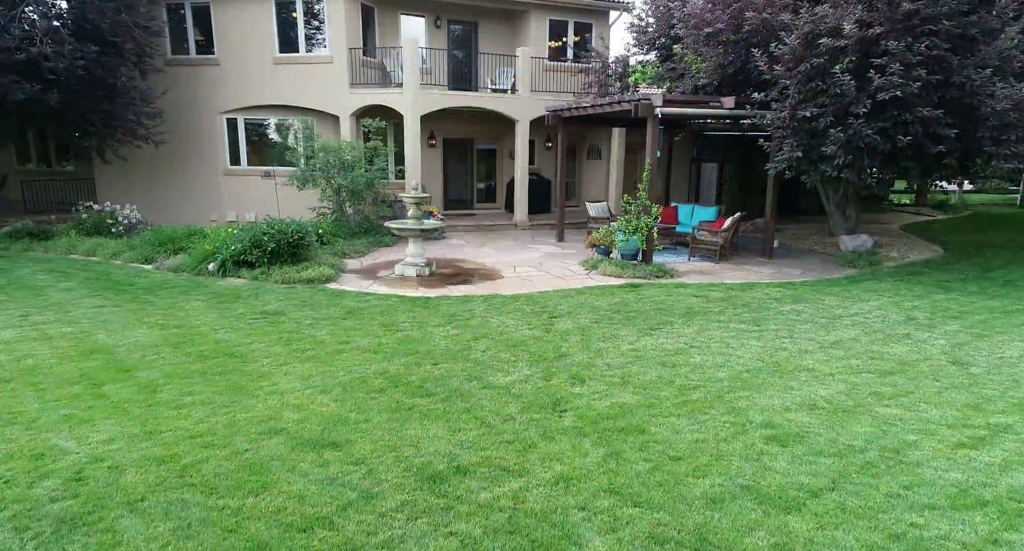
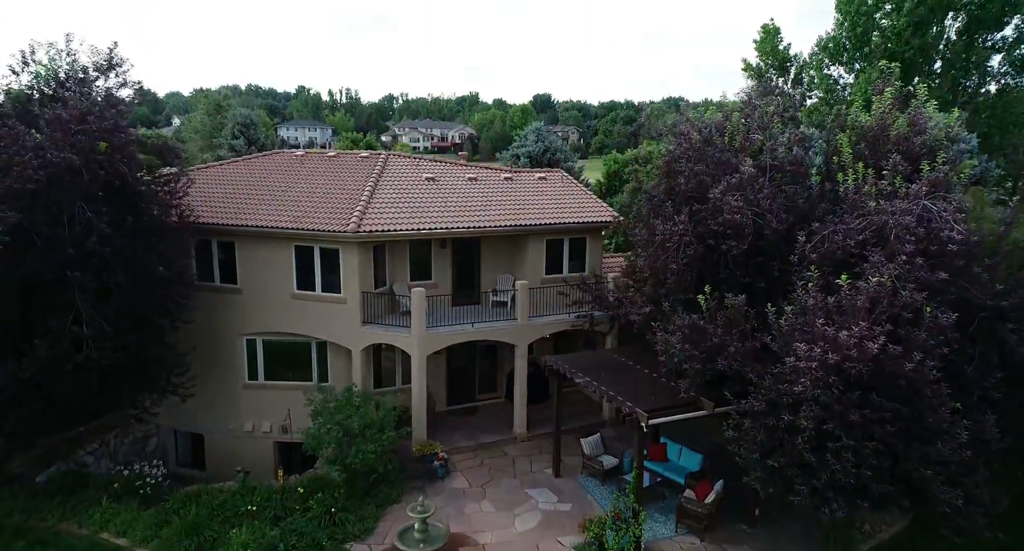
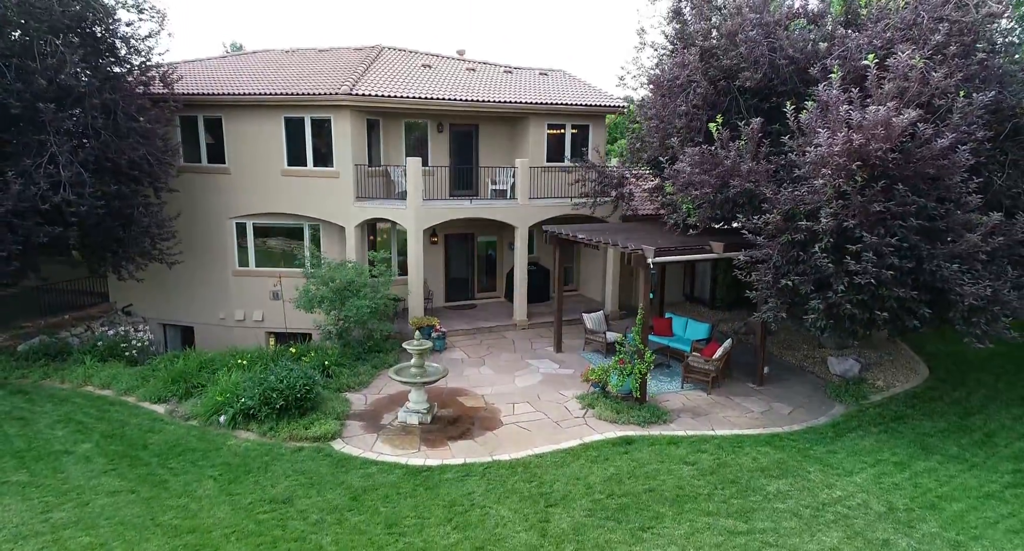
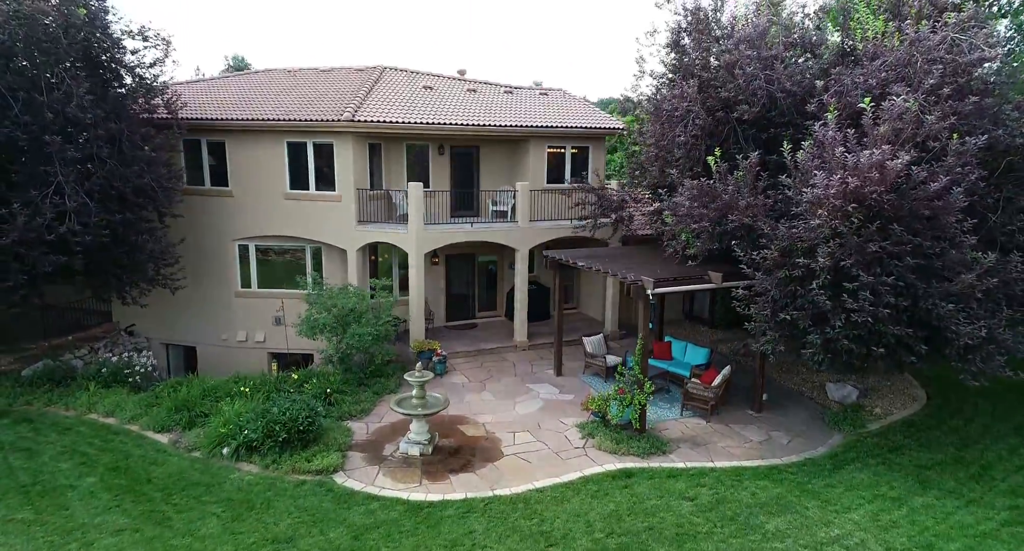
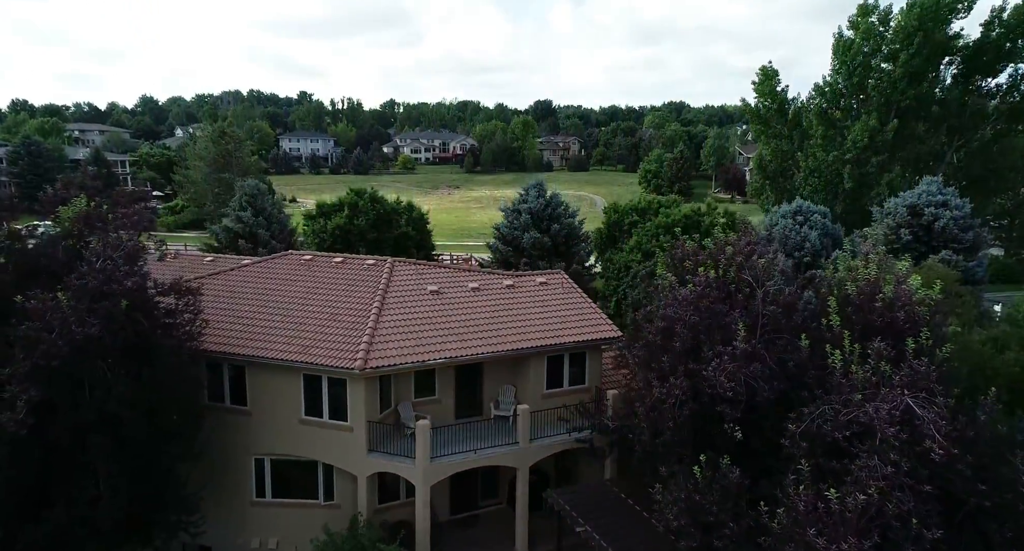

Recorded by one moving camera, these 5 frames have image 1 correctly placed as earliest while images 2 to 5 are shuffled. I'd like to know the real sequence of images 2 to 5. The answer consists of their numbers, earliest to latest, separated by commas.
3, 4, 2, 5
